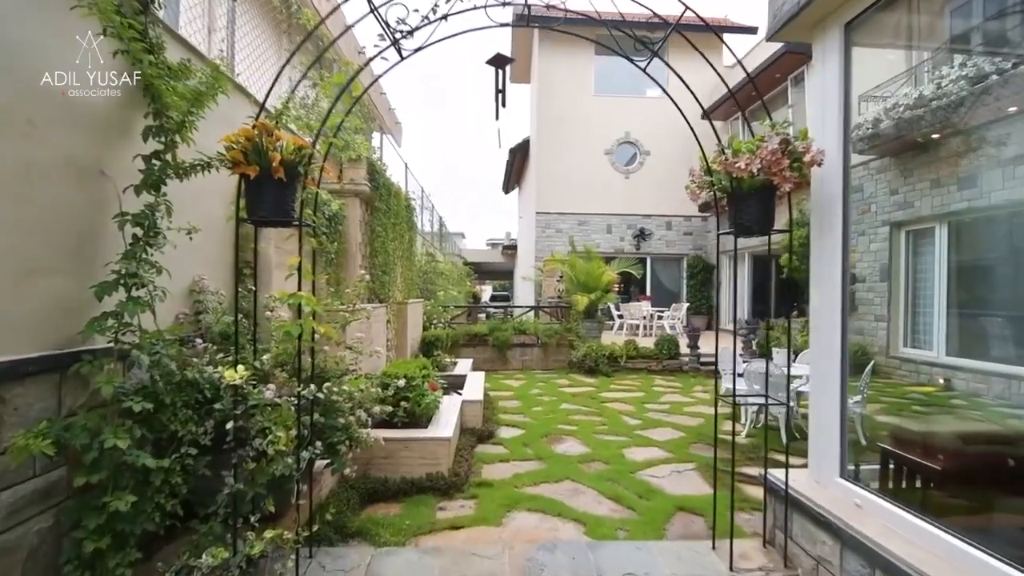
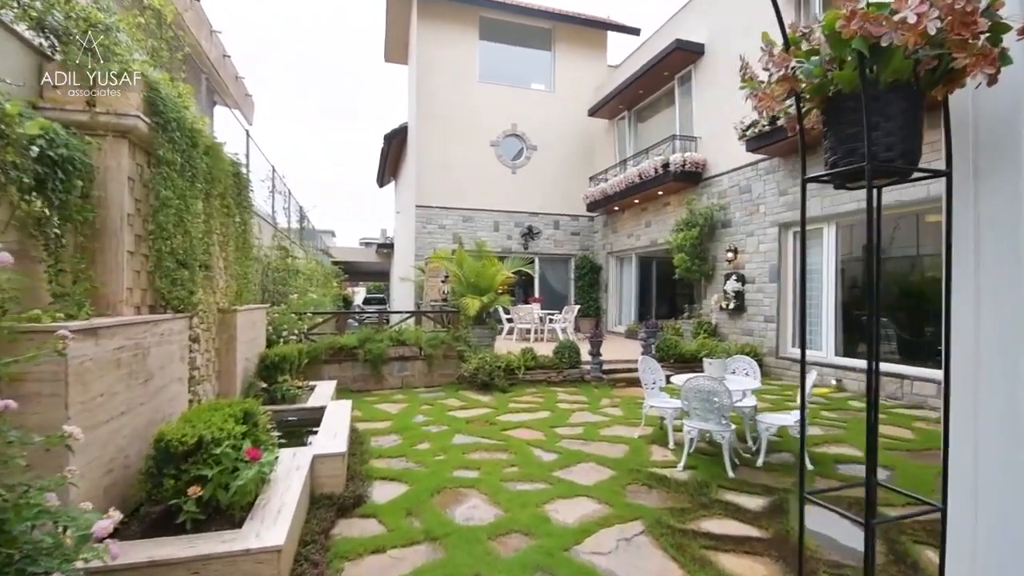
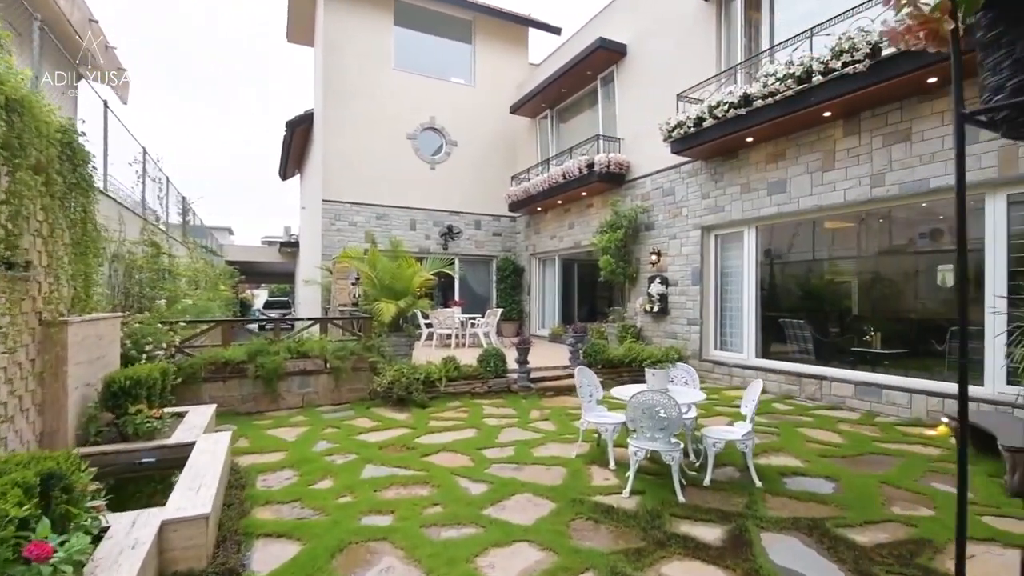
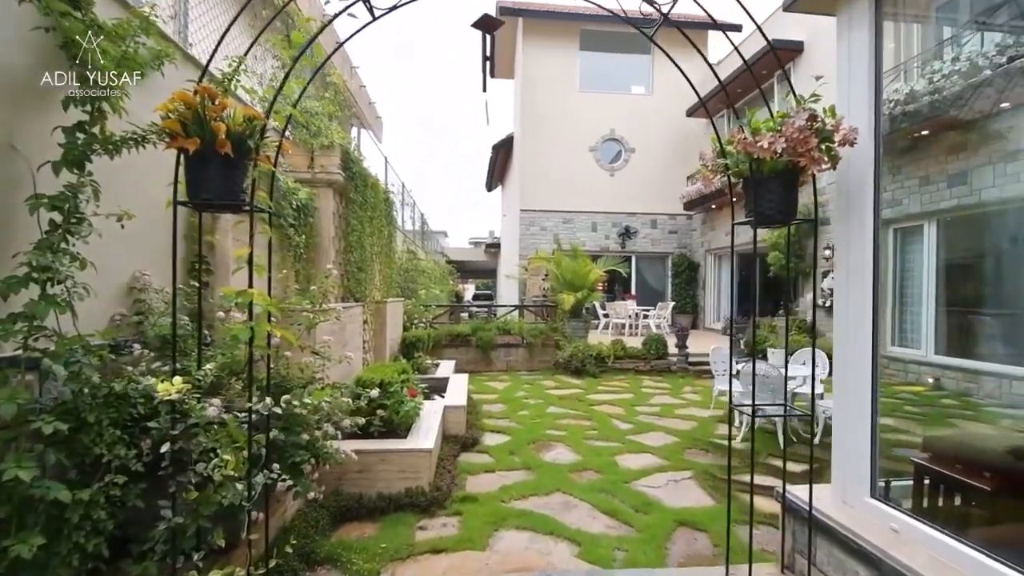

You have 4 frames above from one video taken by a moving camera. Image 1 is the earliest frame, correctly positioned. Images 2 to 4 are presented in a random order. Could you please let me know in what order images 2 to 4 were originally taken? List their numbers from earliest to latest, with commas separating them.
4, 2, 3
